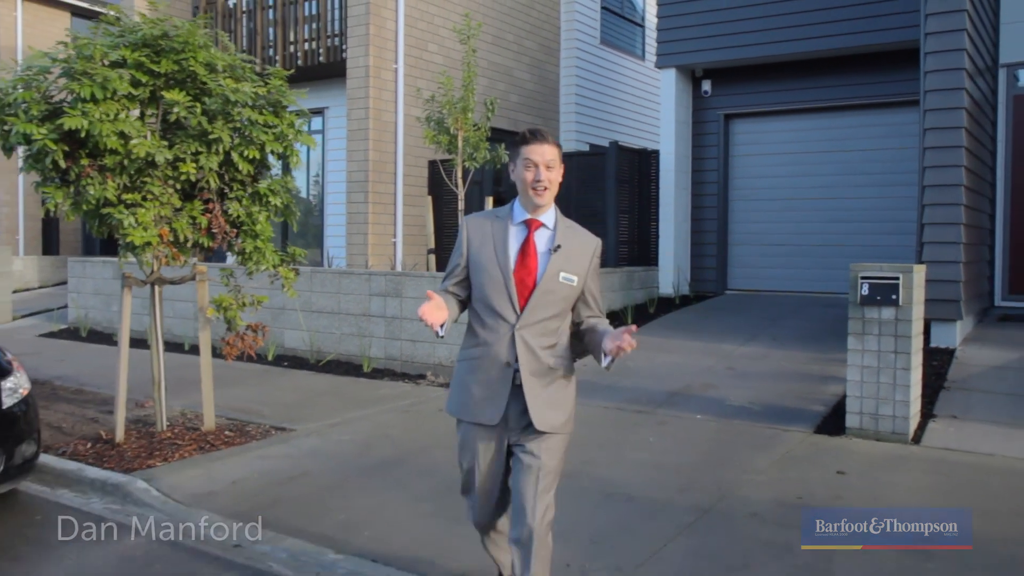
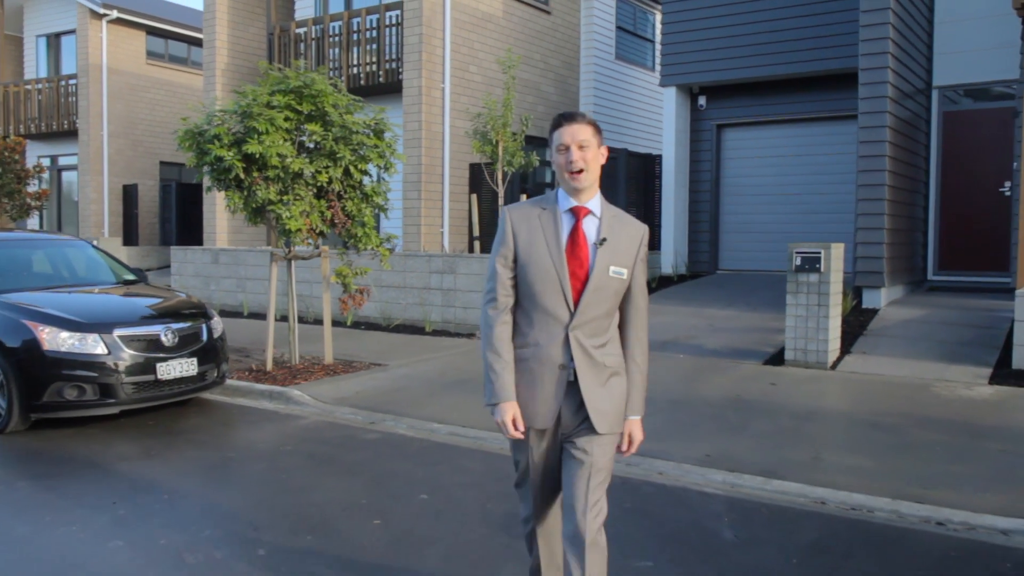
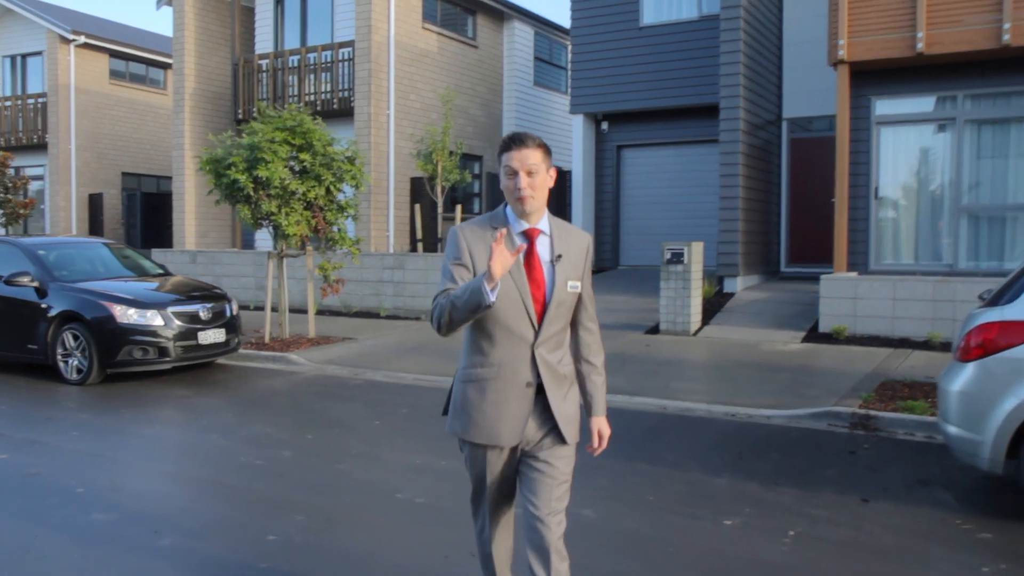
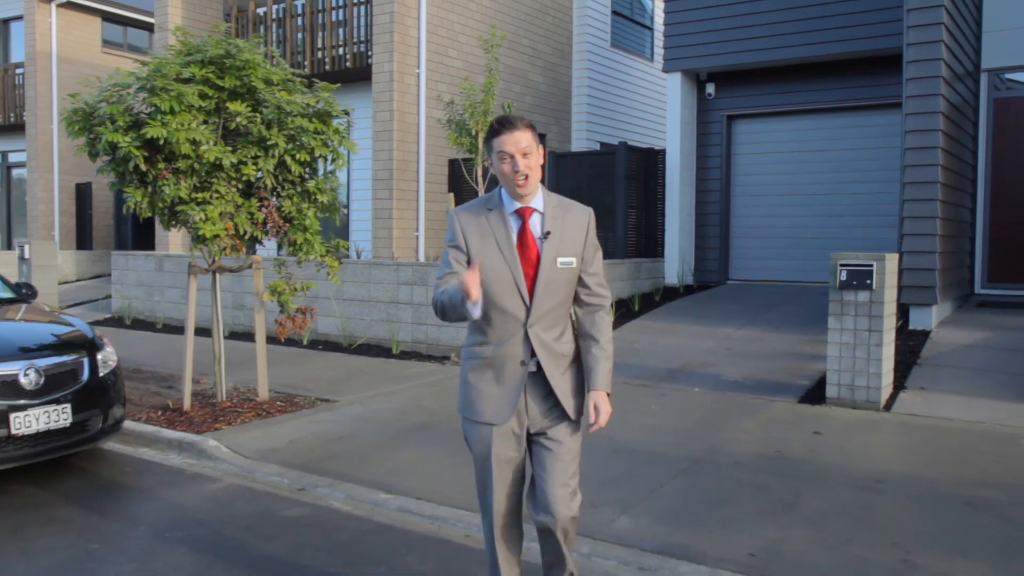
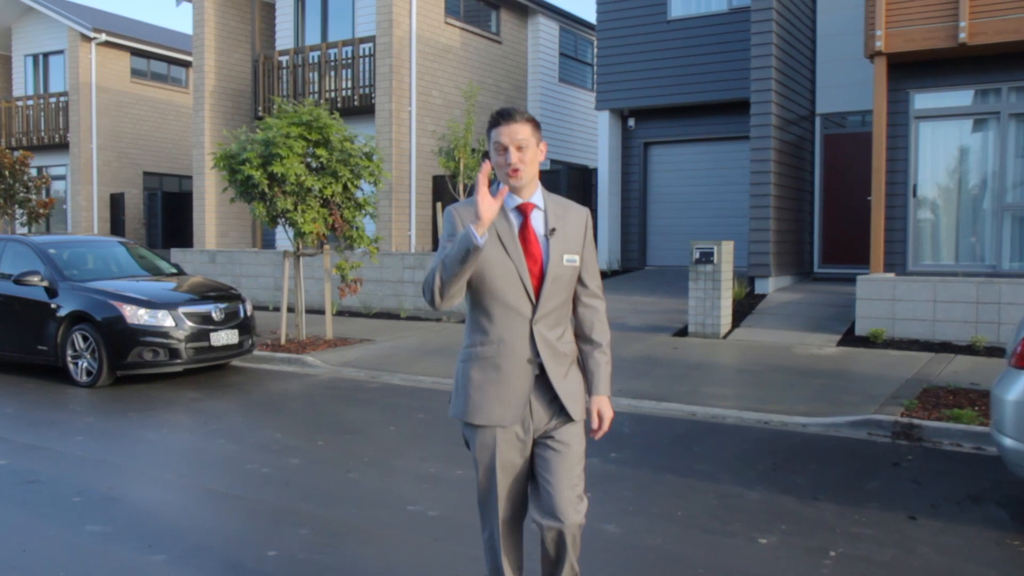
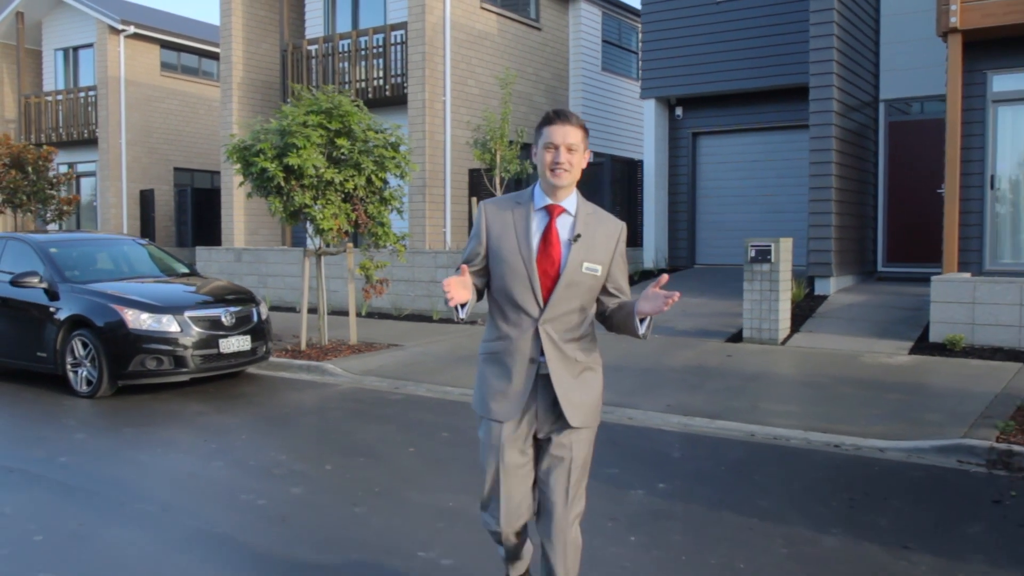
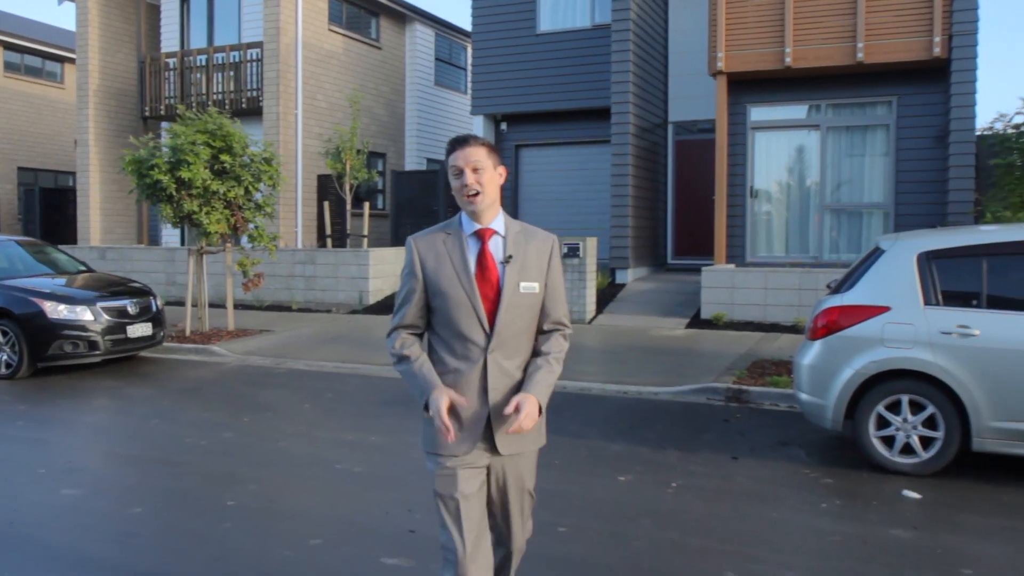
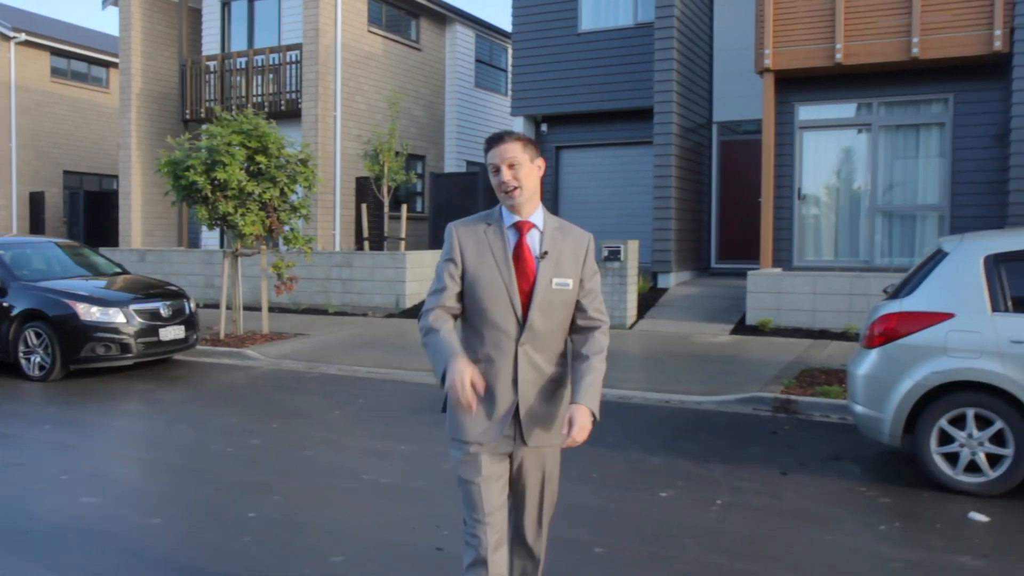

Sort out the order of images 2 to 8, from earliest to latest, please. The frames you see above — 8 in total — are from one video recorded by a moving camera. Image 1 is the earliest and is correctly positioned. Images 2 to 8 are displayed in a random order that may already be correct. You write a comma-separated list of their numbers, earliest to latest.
4, 2, 6, 5, 3, 8, 7
